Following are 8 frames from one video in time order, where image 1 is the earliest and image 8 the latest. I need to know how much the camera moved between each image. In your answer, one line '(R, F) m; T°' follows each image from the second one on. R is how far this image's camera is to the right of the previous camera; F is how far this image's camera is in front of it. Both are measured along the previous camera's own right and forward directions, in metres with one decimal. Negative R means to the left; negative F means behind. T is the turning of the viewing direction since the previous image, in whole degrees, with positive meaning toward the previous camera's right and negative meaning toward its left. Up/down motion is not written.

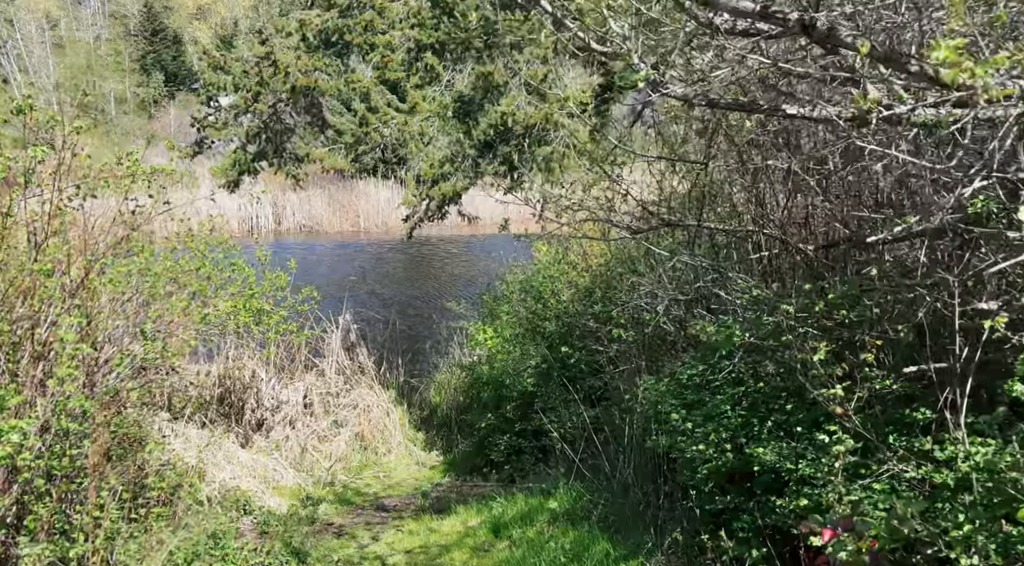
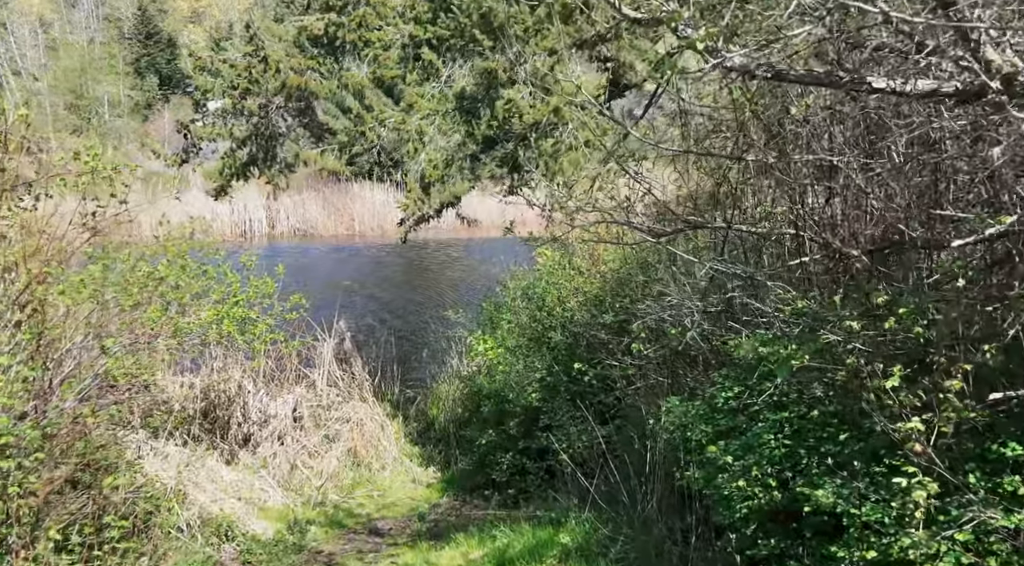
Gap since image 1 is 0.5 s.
(-0.1, +0.6) m; 0°
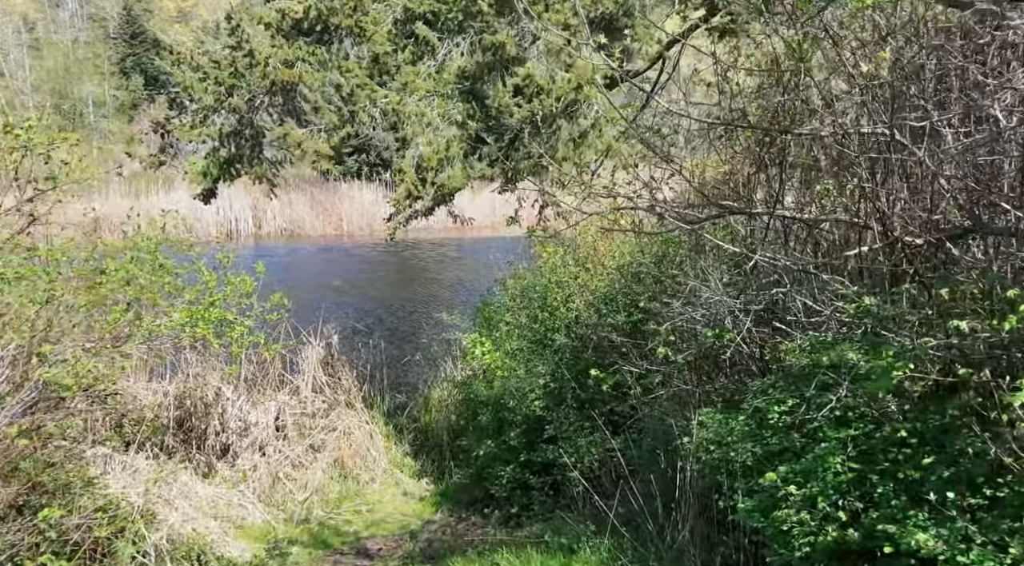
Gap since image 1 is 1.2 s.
(-0.1, +0.6) m; +1°
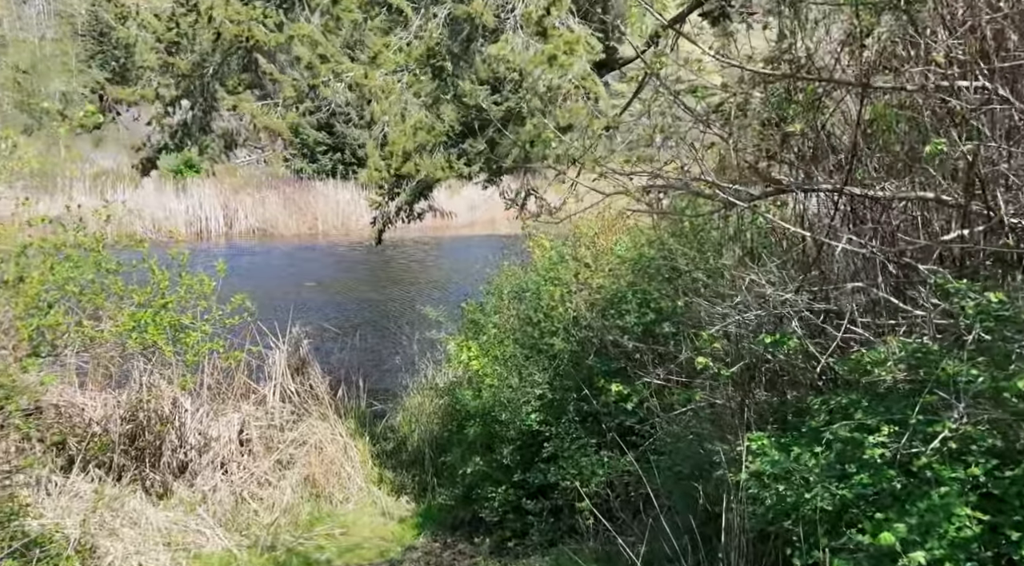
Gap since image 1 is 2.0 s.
(-0.1, +0.8) m; +1°
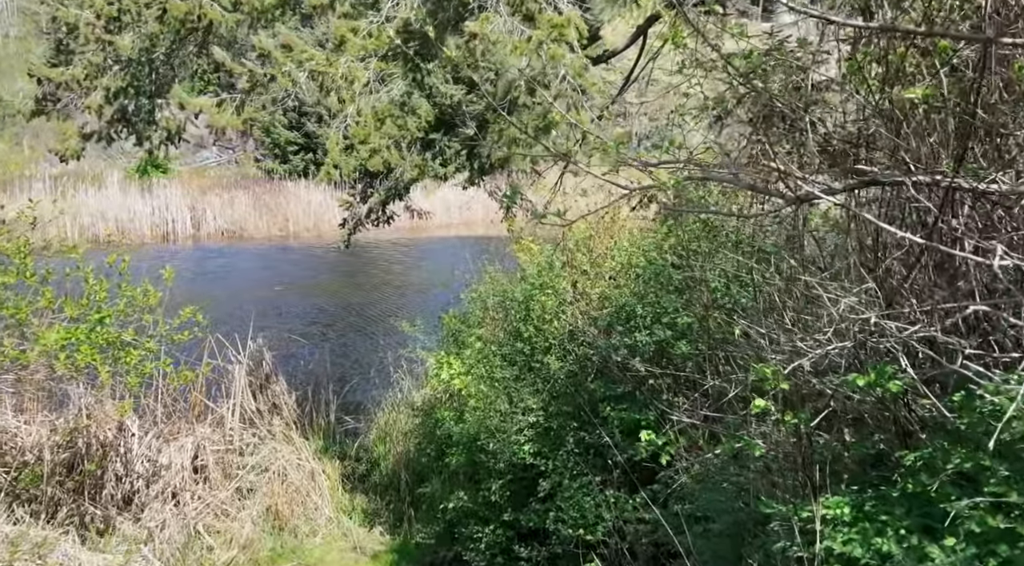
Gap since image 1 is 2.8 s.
(-0.1, +0.8) m; +1°
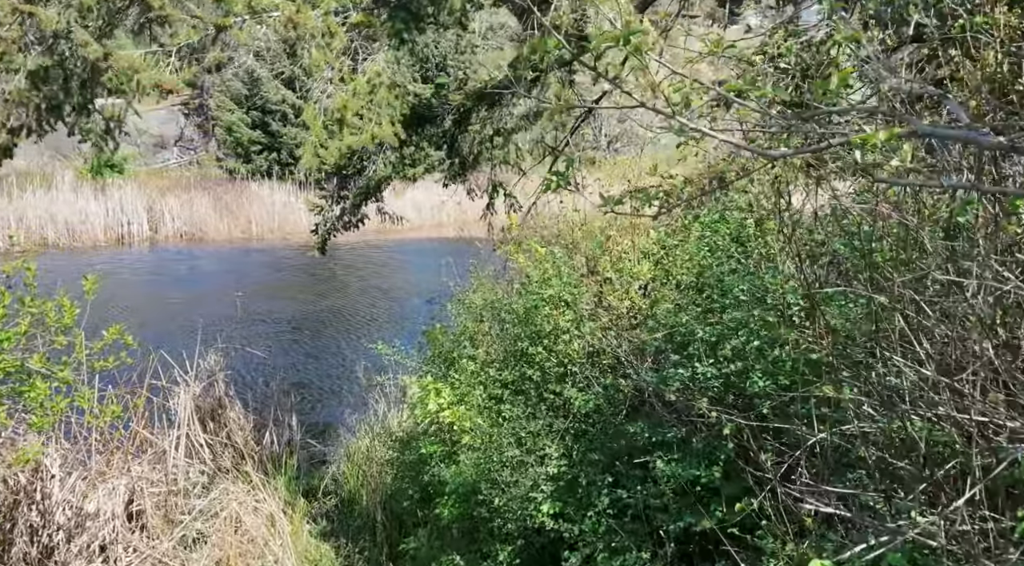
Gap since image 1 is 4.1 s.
(-0.2, +1.2) m; +2°
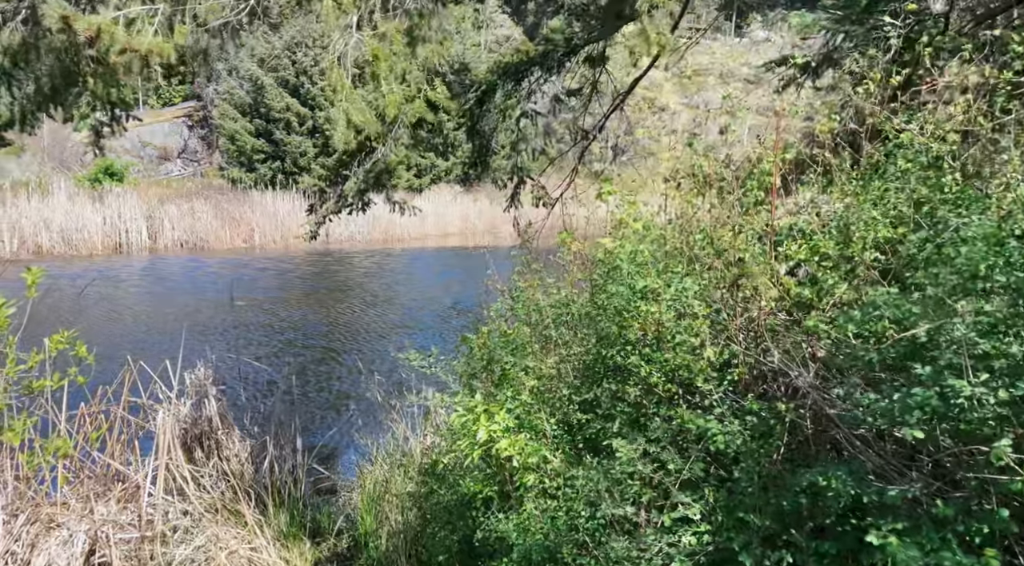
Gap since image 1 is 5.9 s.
(-0.3, +1.3) m; 0°
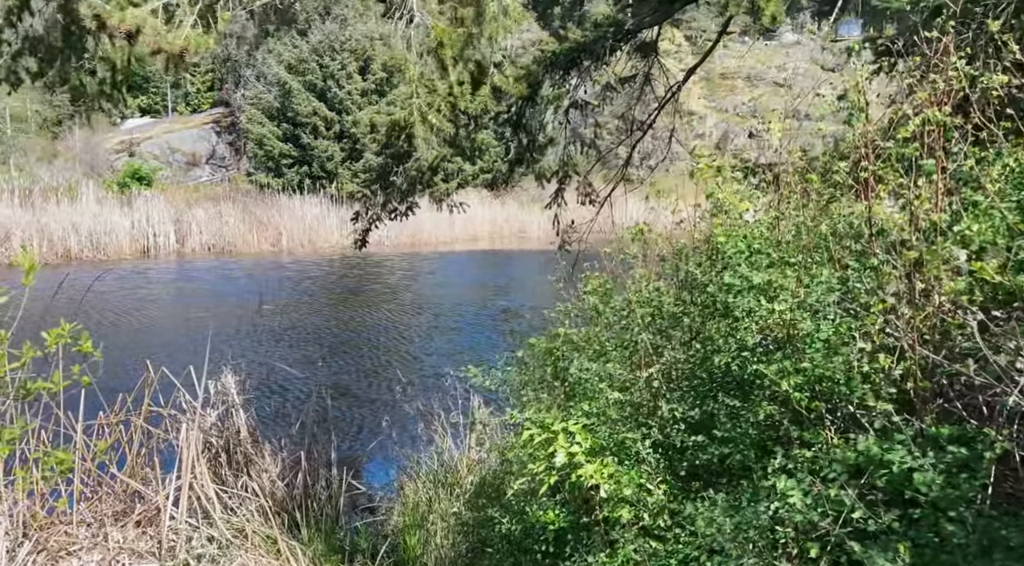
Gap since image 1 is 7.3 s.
(-0.2, +0.7) m; -1°
